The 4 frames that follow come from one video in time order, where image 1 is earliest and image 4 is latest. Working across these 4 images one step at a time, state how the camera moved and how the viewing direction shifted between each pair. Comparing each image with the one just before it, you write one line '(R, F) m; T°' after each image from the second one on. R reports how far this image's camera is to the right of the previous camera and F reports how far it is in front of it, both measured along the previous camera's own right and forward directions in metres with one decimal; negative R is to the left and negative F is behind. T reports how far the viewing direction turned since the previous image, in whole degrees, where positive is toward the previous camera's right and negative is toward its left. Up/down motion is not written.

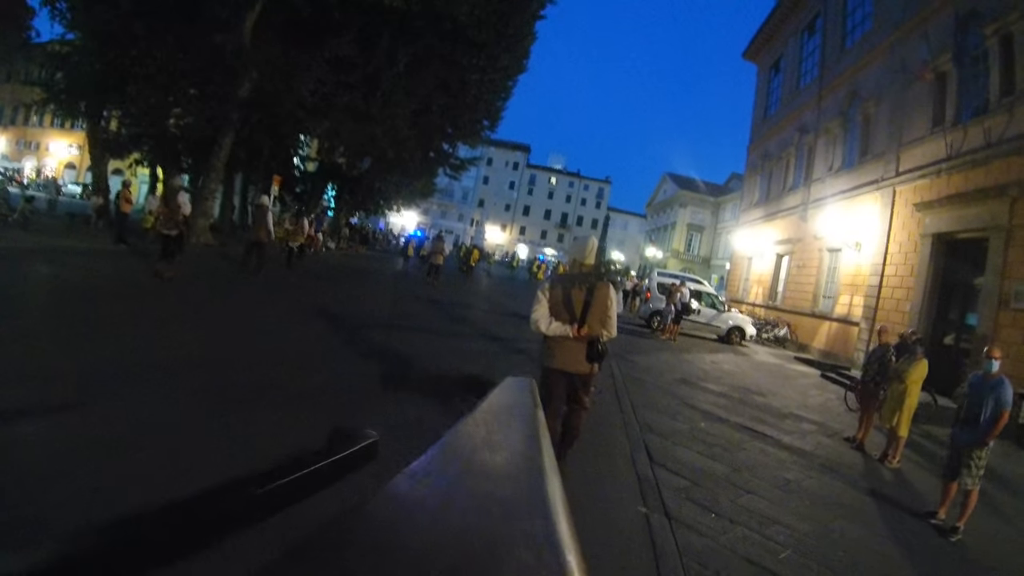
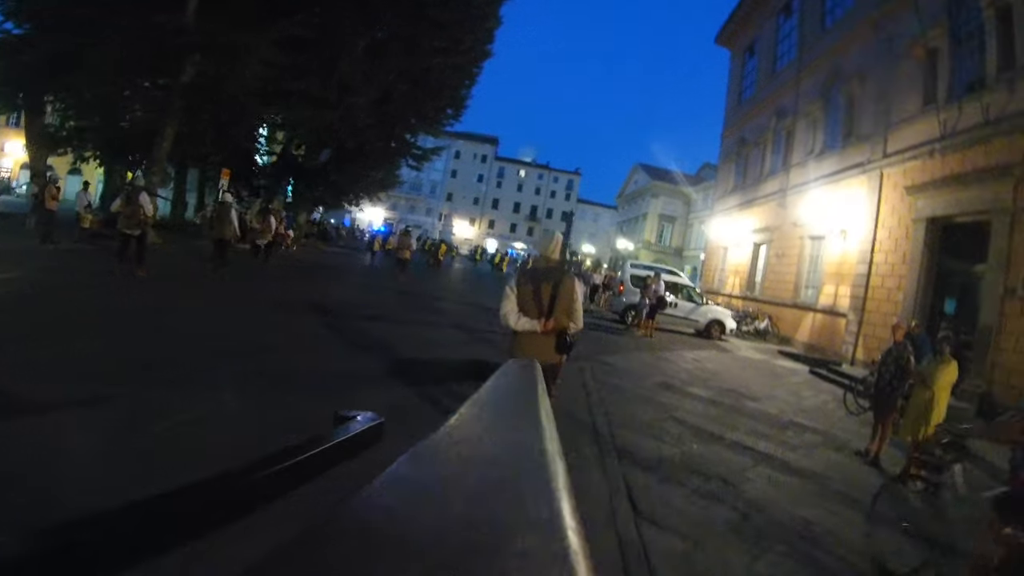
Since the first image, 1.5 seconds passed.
(+0.1, +0.9) m; +2°
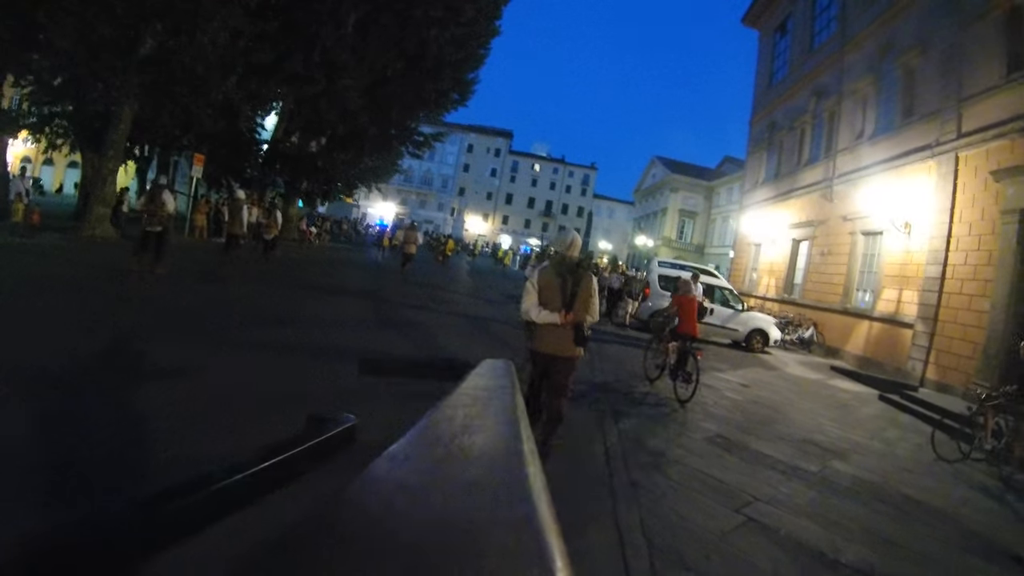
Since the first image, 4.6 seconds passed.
(+0.2, +1.6) m; -1°
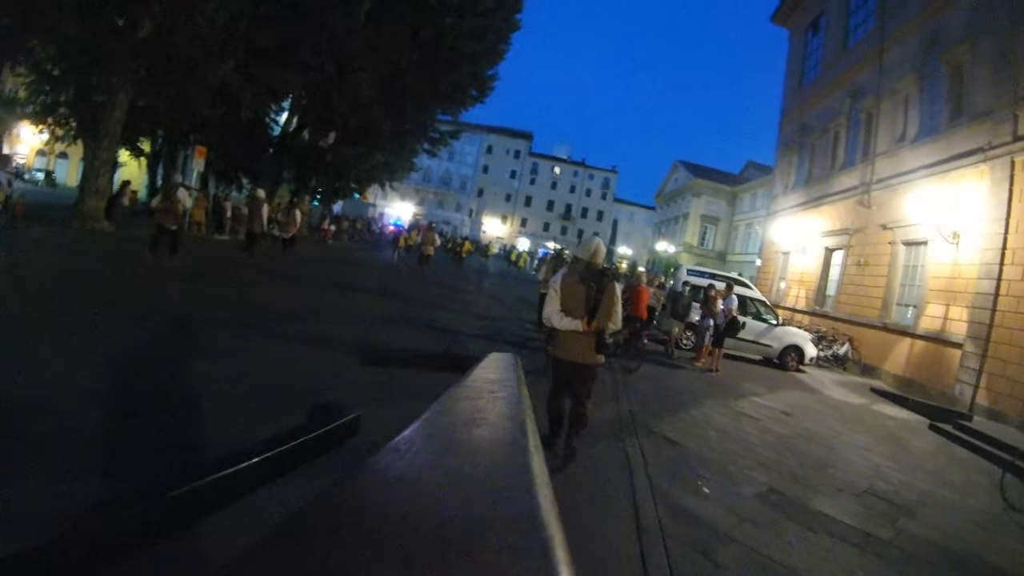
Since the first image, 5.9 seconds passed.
(+0.1, +0.6) m; -2°
